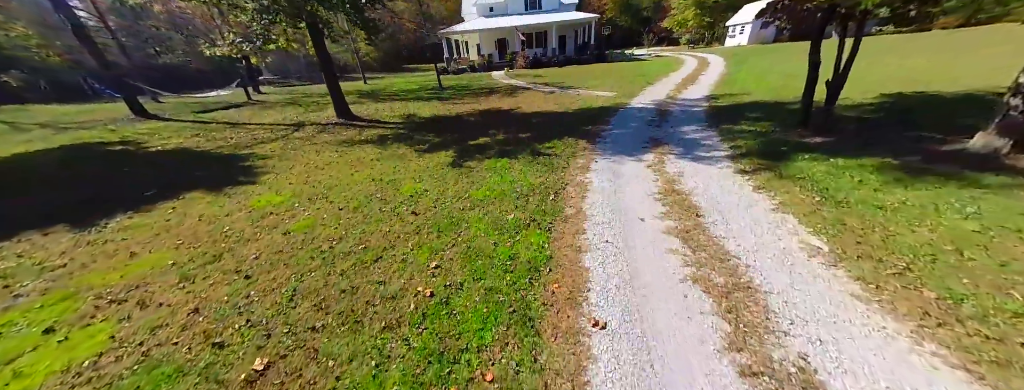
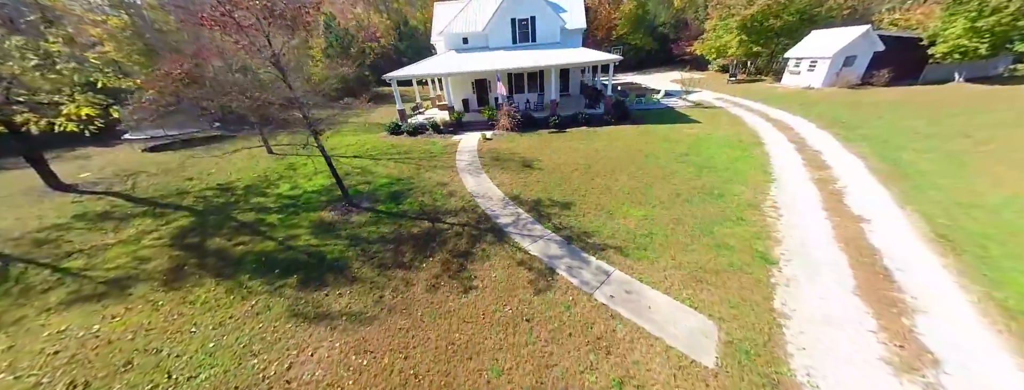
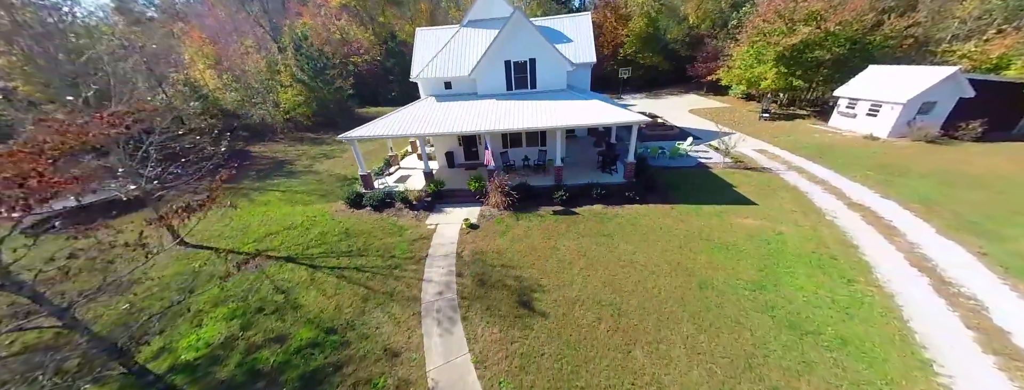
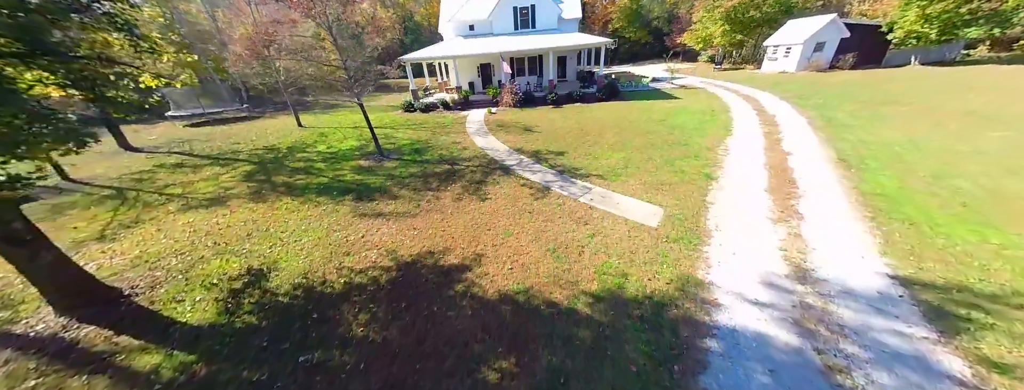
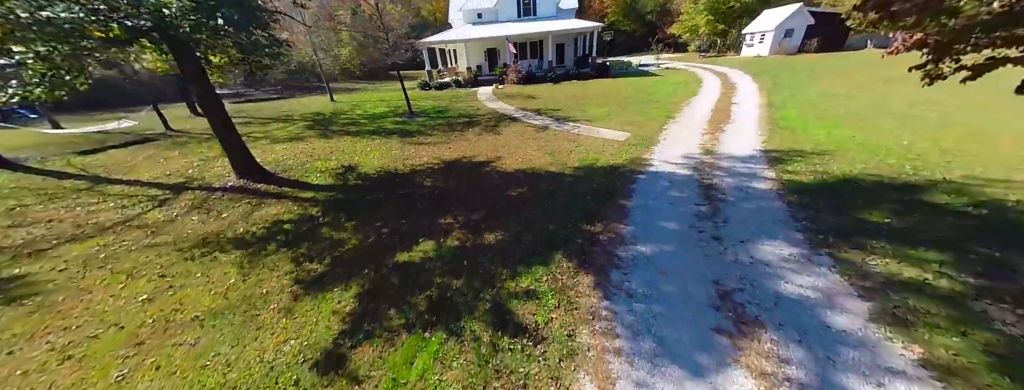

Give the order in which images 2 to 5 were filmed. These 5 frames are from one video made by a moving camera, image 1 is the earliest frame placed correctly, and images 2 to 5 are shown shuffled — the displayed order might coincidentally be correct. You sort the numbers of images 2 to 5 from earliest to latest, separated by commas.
5, 4, 2, 3
